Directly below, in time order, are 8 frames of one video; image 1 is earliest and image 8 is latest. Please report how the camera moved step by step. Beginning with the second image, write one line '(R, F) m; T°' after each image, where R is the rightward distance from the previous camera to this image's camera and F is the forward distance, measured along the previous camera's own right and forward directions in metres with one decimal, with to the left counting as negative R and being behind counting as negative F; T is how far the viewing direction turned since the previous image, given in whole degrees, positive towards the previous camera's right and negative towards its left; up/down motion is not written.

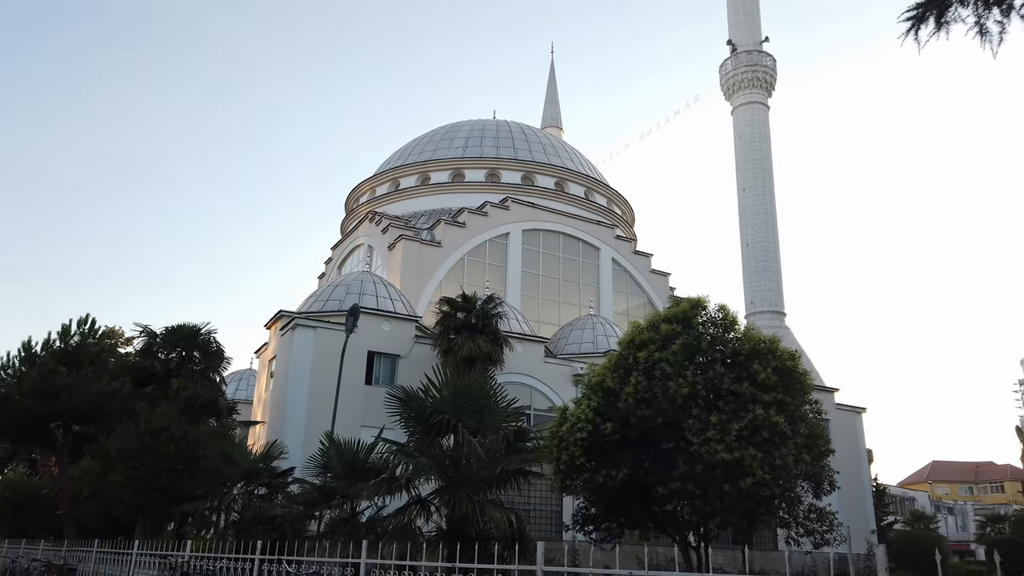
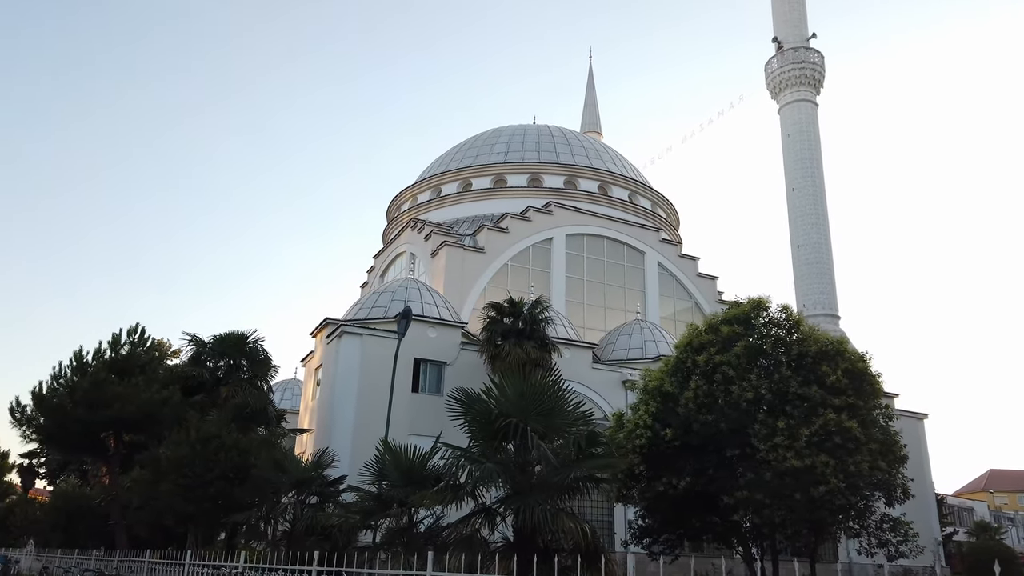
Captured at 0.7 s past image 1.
(-0.4, +0.5) m; -3°
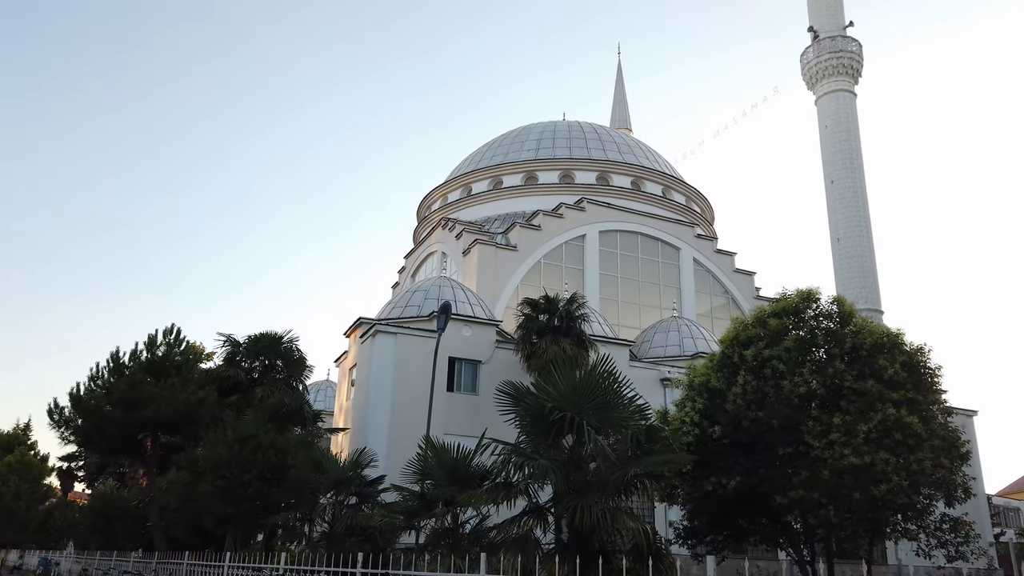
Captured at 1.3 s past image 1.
(-0.3, +0.4) m; -2°
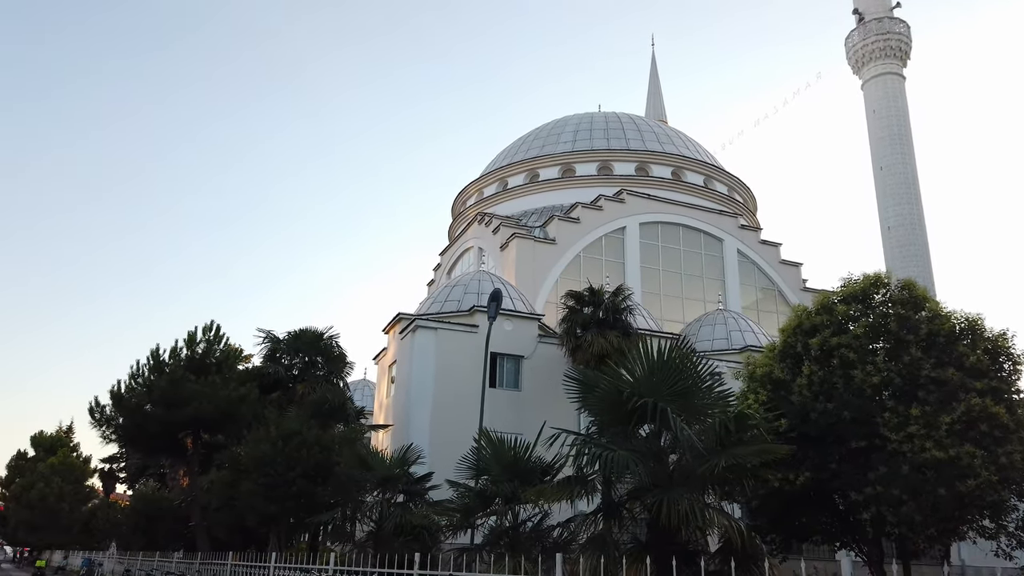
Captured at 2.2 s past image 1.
(-0.4, +0.7) m; -2°
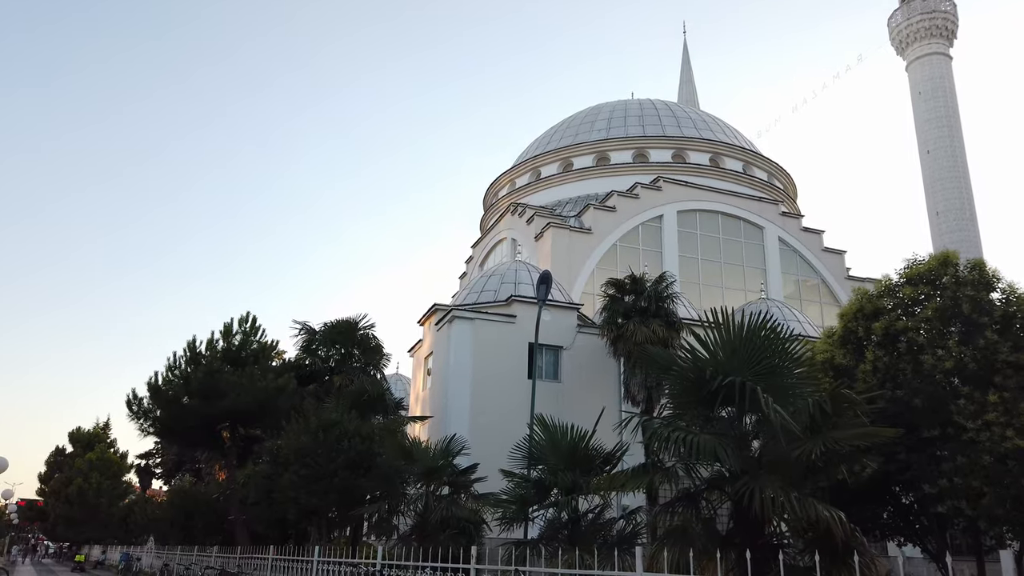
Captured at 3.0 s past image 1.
(-0.4, +0.6) m; -2°
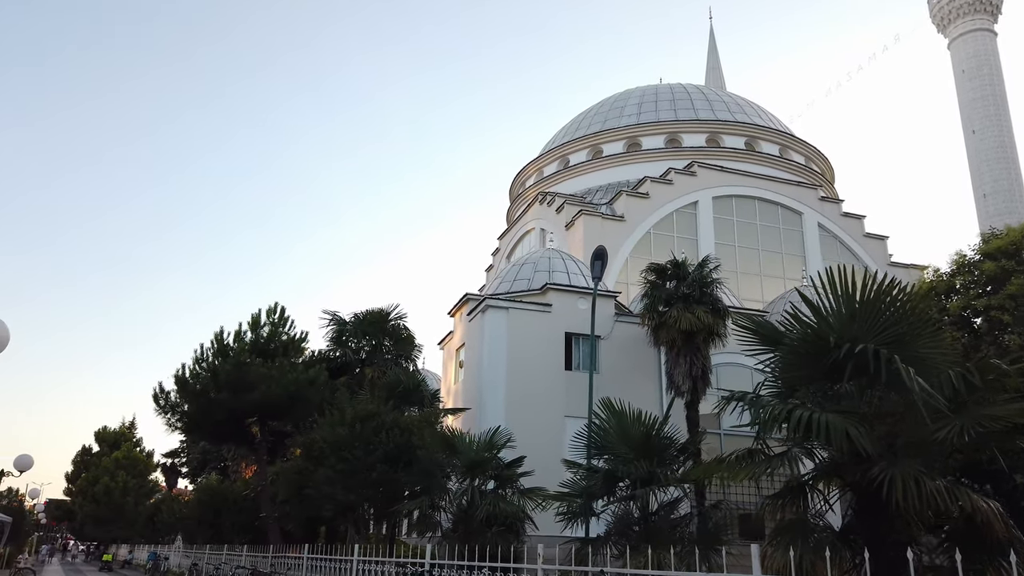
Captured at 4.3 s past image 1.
(-0.5, +0.9) m; -1°
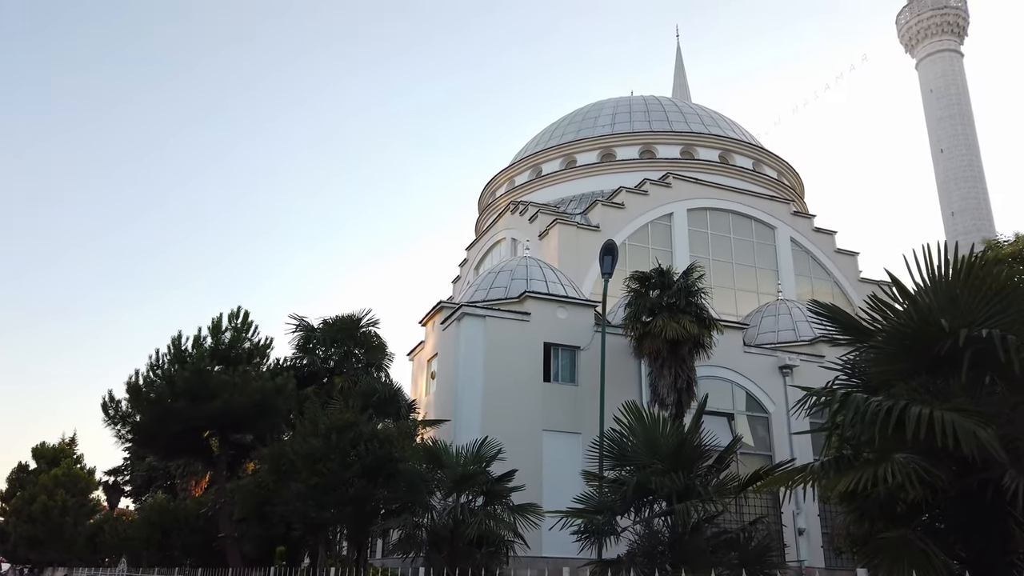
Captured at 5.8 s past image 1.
(-0.6, +1.0) m; +3°
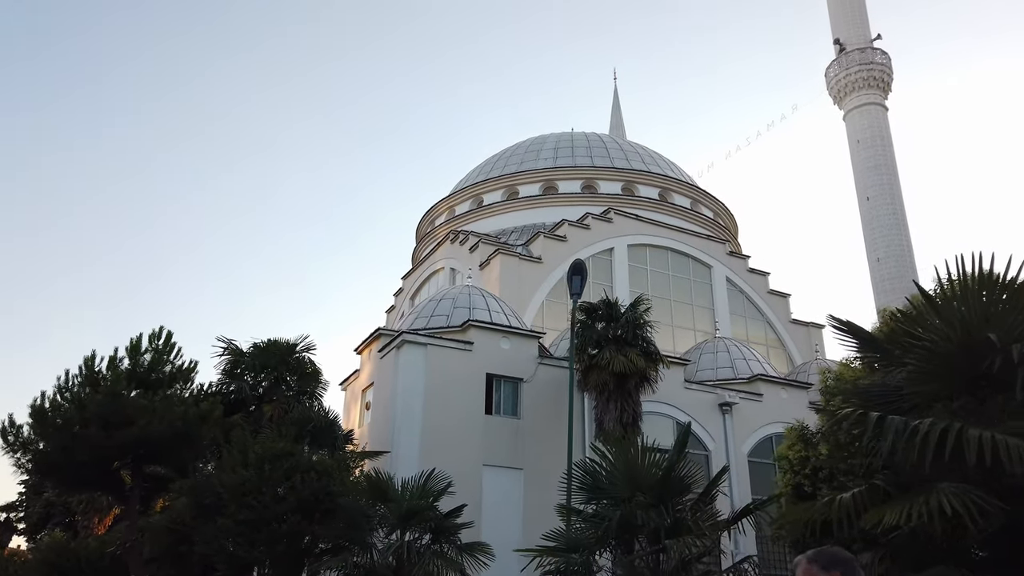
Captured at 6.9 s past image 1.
(-0.4, +0.7) m; +5°
